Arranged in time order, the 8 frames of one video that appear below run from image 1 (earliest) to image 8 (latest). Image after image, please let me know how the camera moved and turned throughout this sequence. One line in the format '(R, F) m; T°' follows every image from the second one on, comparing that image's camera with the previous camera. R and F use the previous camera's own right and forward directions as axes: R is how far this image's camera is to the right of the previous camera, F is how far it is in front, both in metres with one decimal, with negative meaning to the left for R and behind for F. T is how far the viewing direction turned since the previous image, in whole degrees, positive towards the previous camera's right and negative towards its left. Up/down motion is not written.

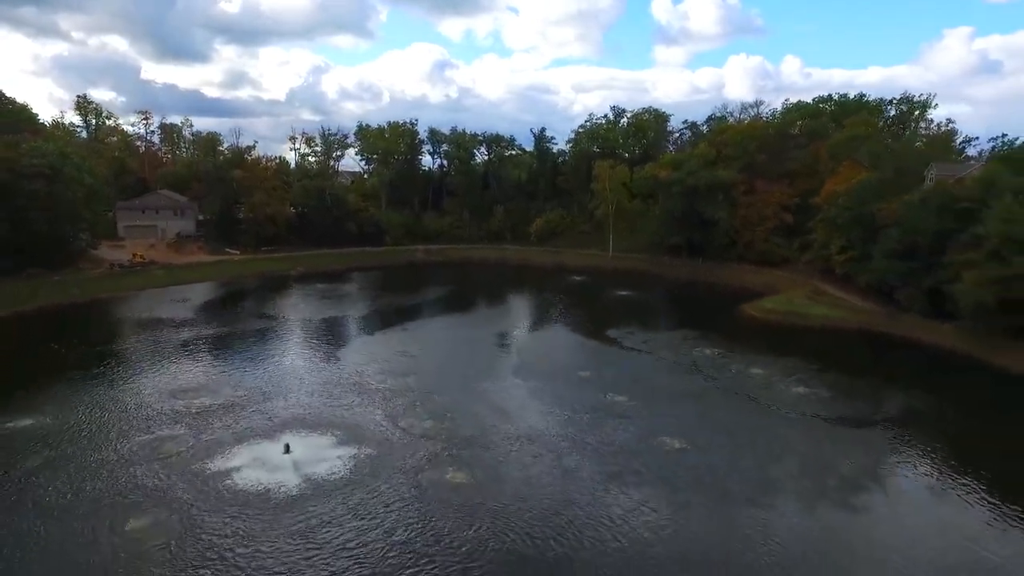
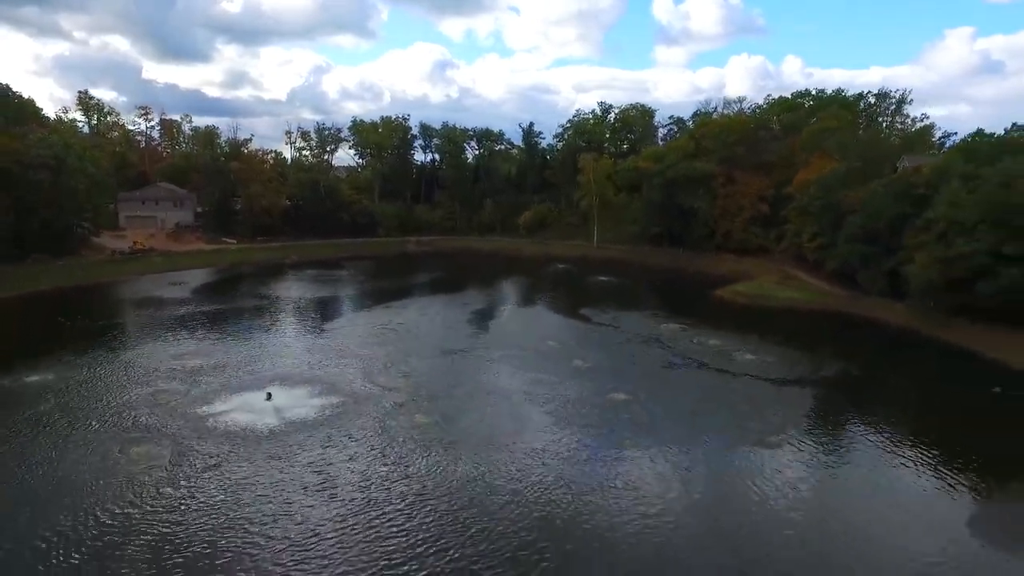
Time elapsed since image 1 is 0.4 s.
(+2.3, -3.4) m; 0°
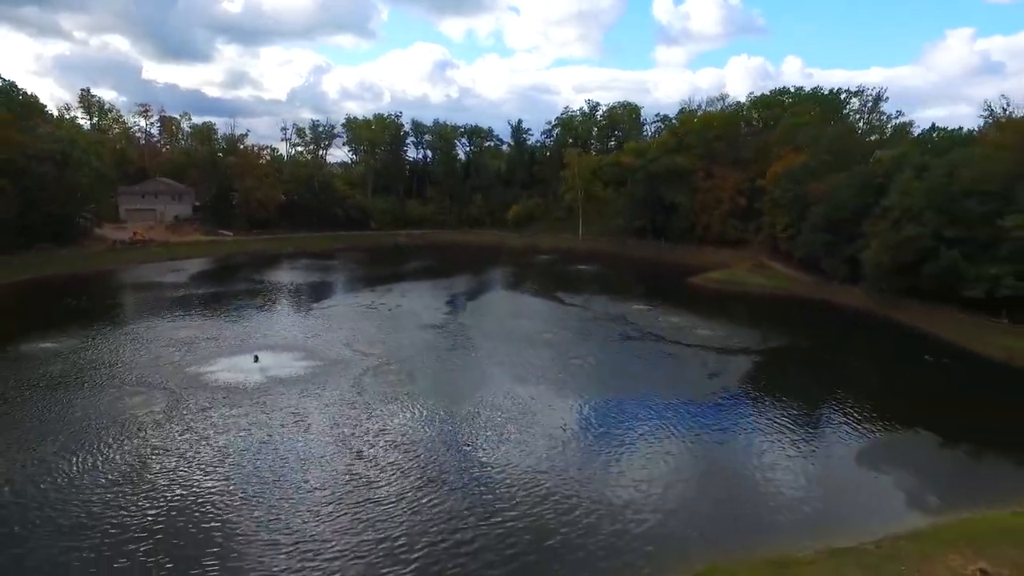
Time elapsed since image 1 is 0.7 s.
(+2.2, -3.6) m; 0°
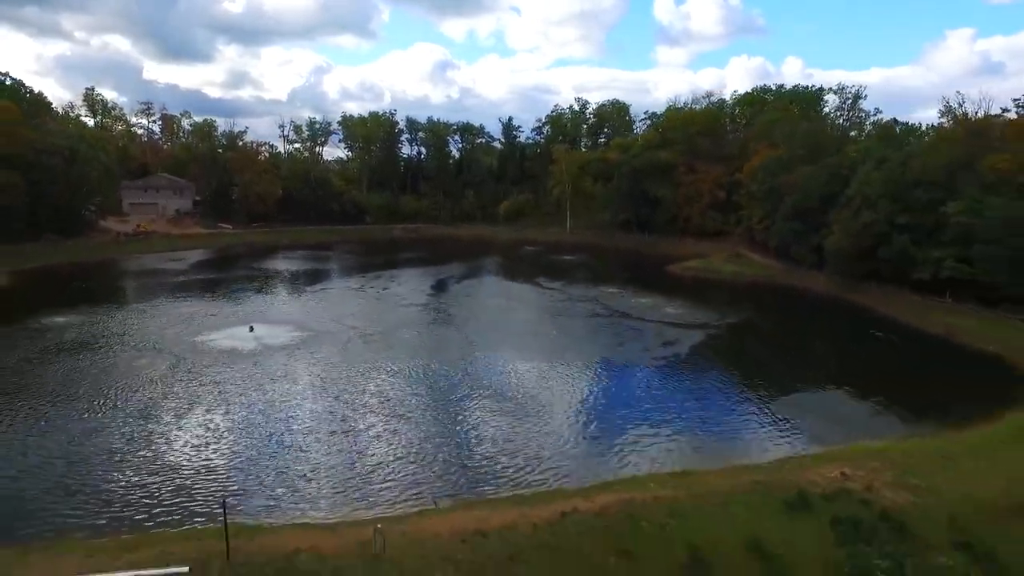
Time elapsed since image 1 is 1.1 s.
(+1.9, -3.6) m; 0°
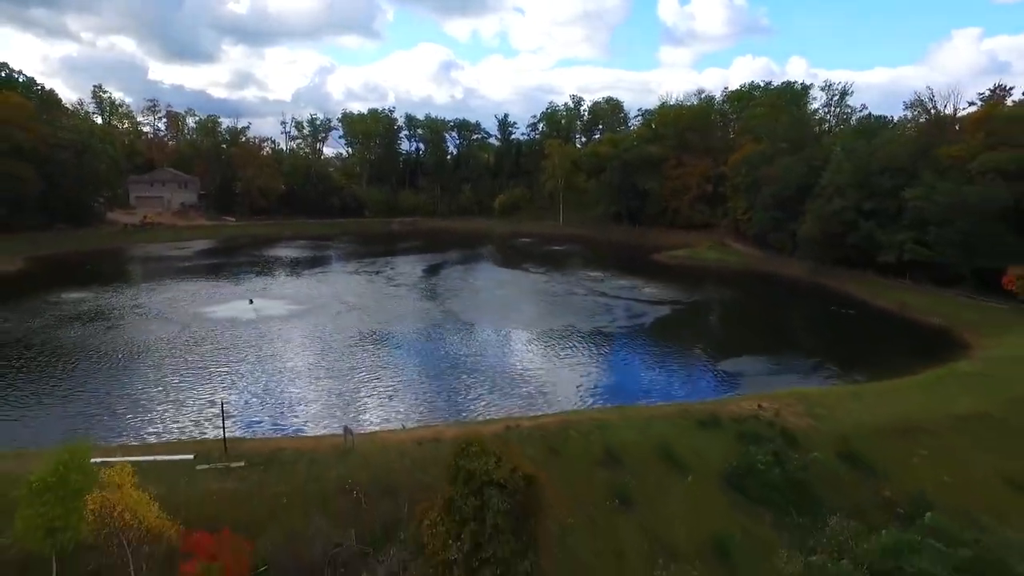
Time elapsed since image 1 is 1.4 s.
(+1.7, -3.2) m; 0°
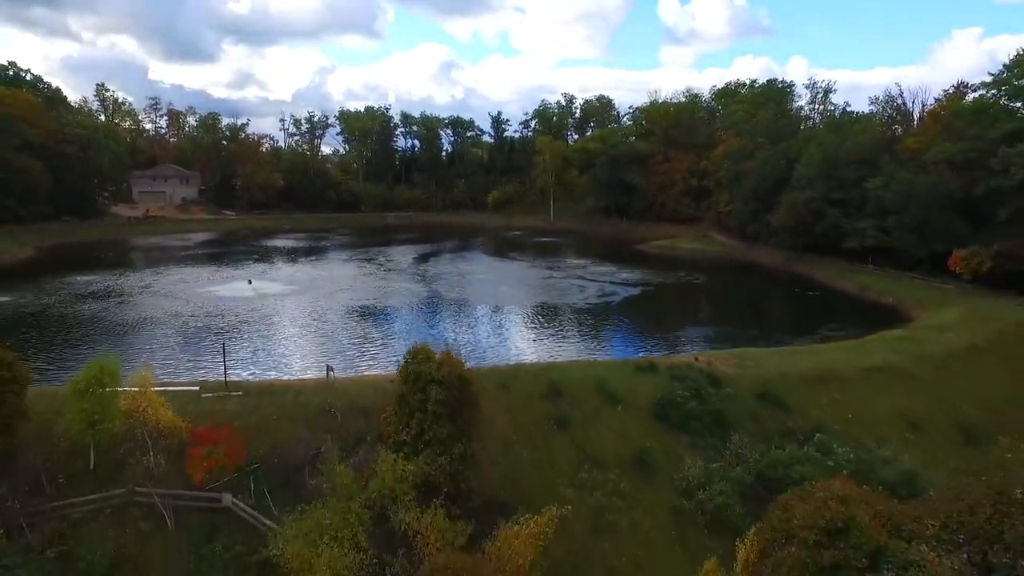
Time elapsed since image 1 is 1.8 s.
(+1.5, -3.2) m; 0°
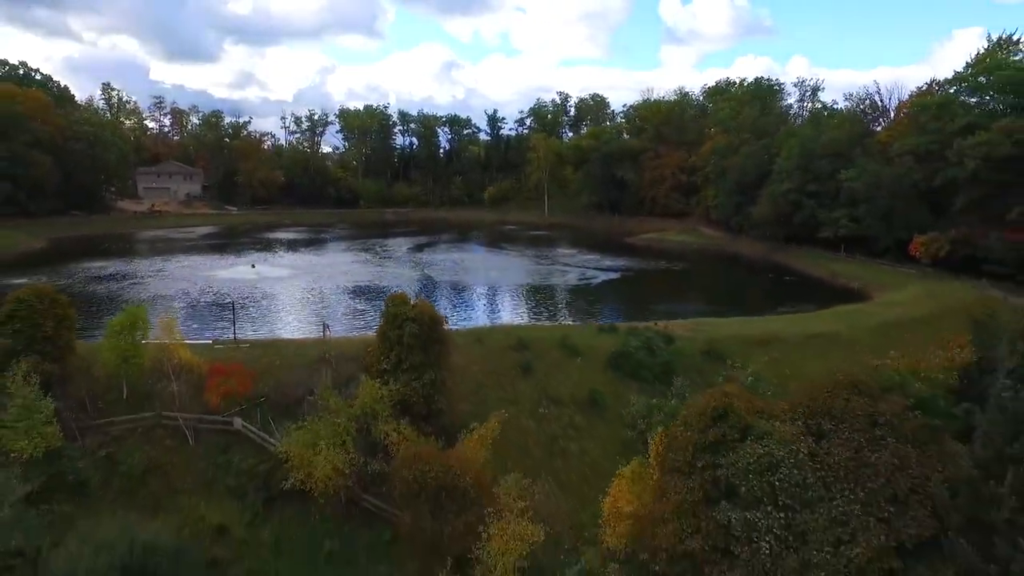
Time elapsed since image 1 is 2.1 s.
(+1.1, -3.0) m; 0°
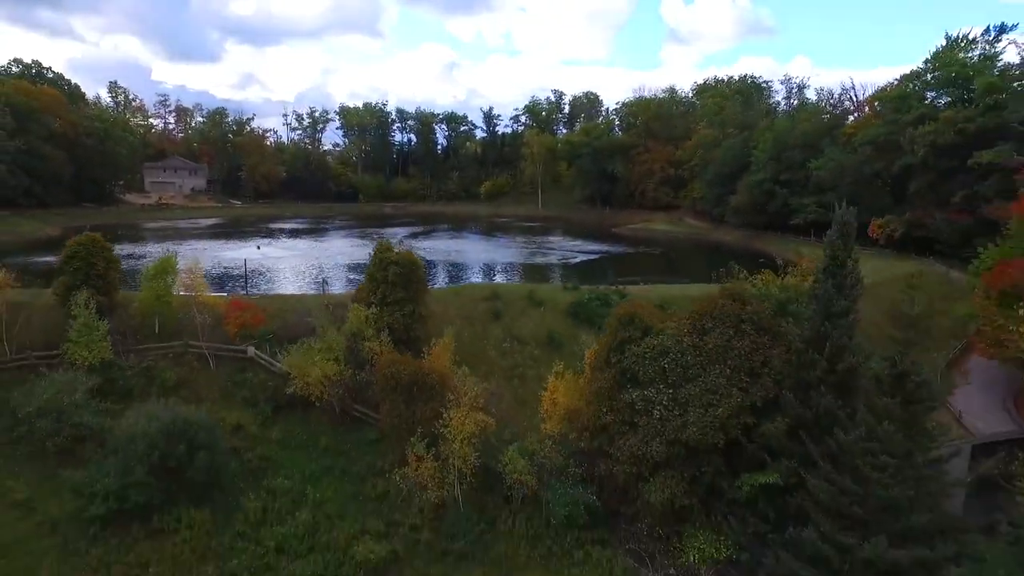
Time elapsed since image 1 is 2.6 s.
(+1.3, -3.8) m; 0°
